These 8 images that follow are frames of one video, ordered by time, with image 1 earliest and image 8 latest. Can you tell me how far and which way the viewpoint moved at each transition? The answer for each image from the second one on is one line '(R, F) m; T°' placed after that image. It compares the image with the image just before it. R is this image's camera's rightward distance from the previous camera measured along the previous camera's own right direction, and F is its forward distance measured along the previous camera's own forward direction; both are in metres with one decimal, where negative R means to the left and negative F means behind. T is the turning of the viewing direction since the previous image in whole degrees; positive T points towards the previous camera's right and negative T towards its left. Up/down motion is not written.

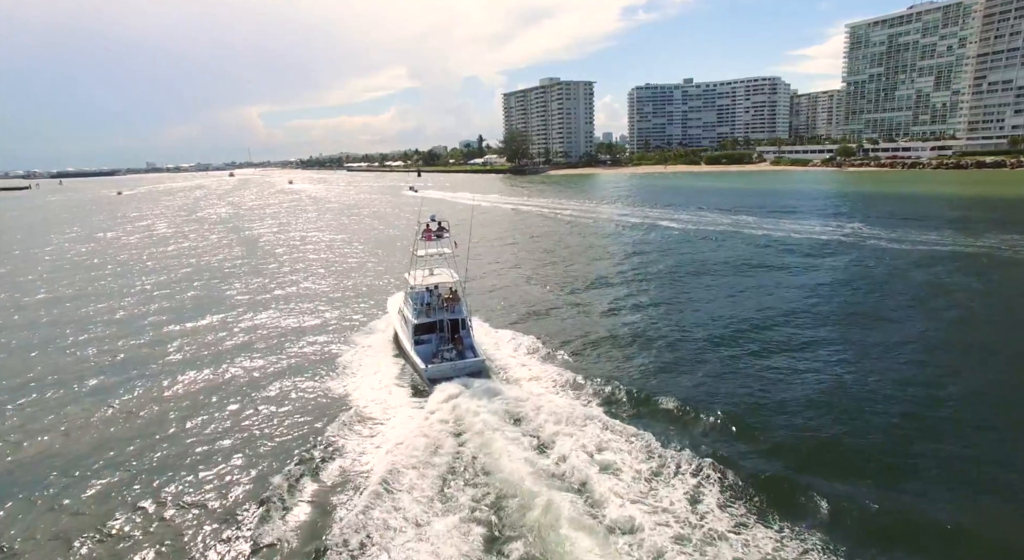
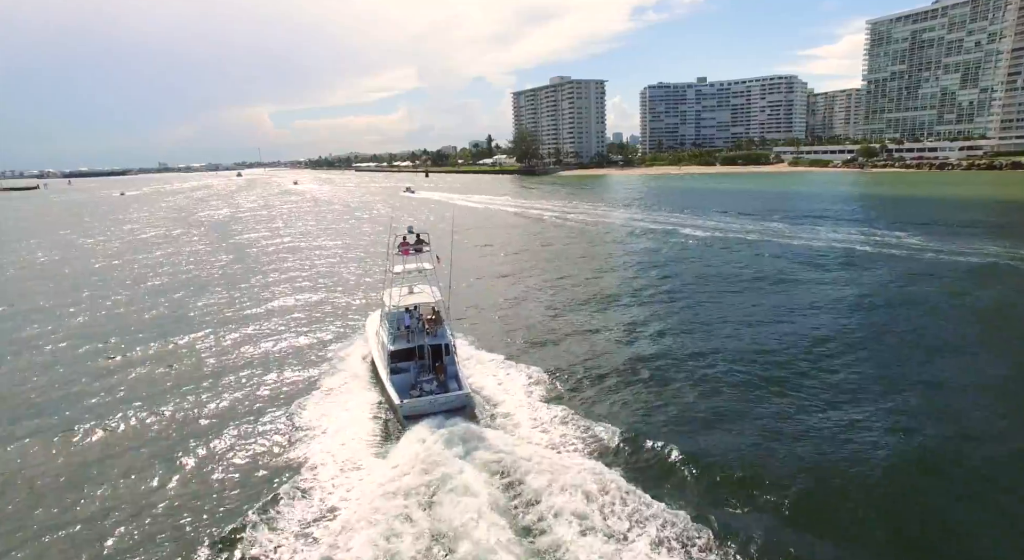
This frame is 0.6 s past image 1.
(+0.1, +3.2) m; -1°
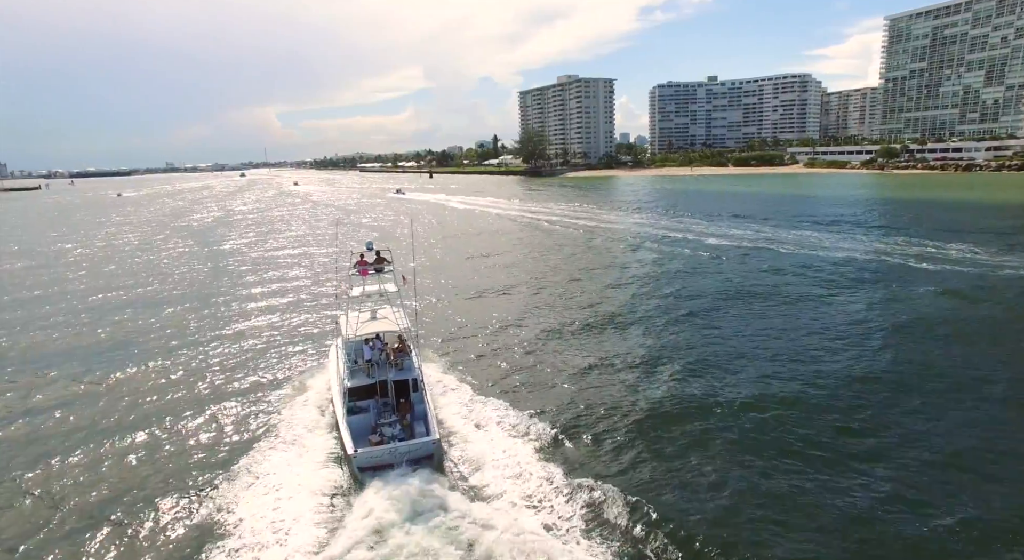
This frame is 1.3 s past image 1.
(+0.4, +3.7) m; -1°
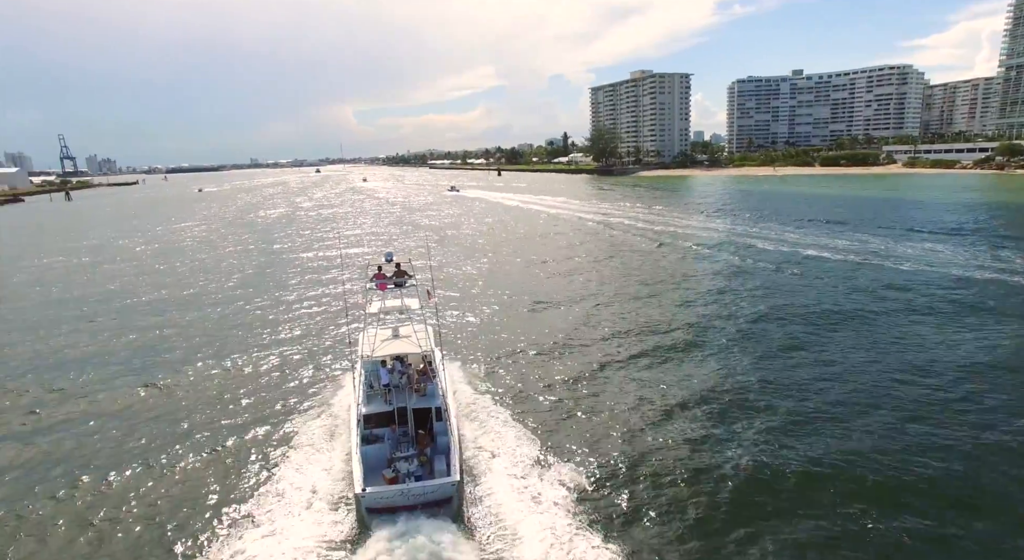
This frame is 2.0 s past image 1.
(+0.2, +3.2) m; -7°
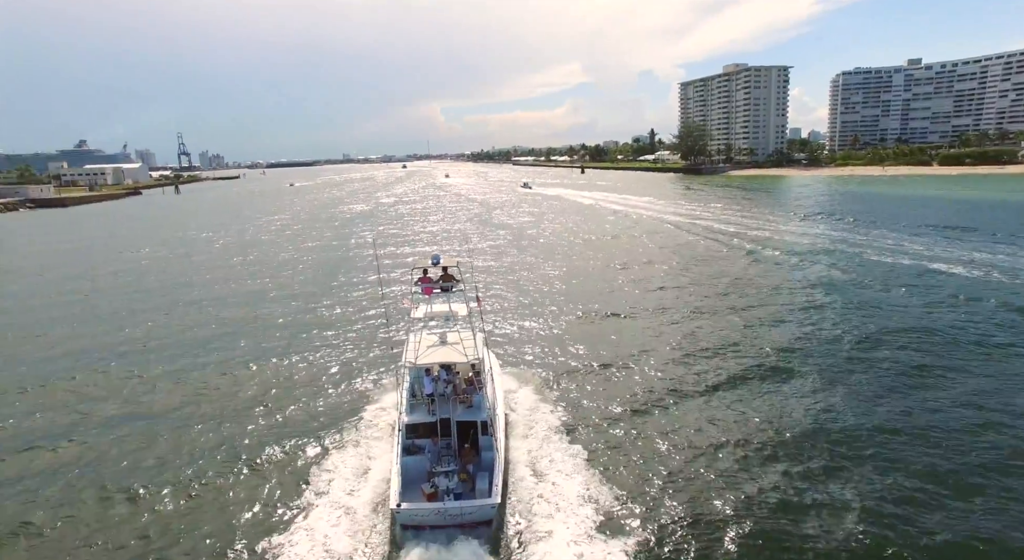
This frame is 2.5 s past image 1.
(+0.3, +1.8) m; -8°
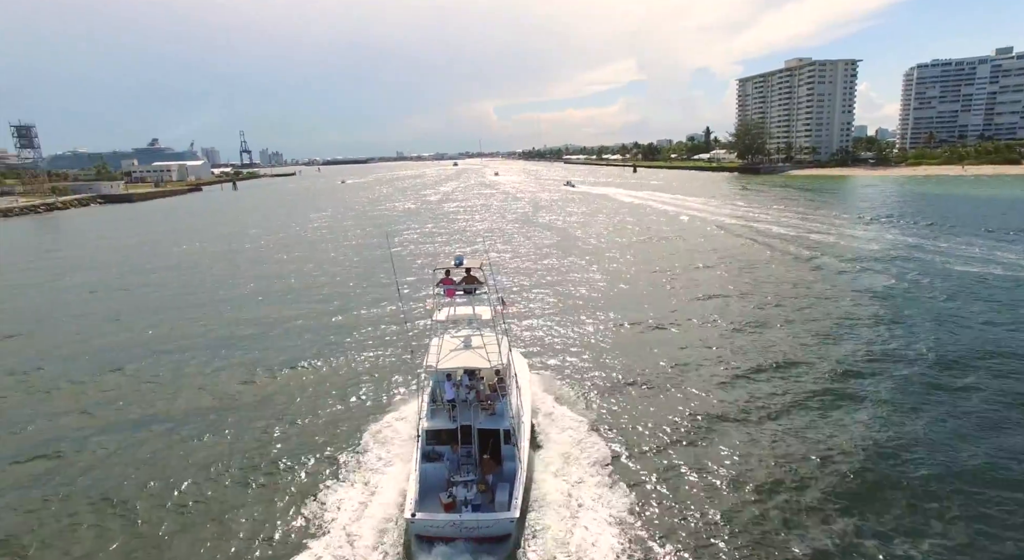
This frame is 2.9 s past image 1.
(+0.3, +1.2) m; -5°
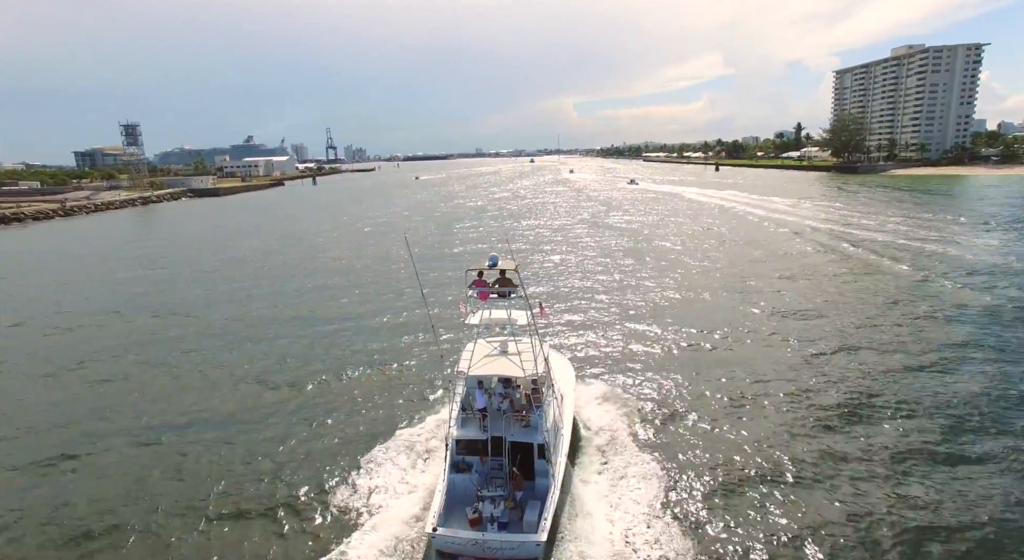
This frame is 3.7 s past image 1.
(+0.6, +2.3) m; -7°
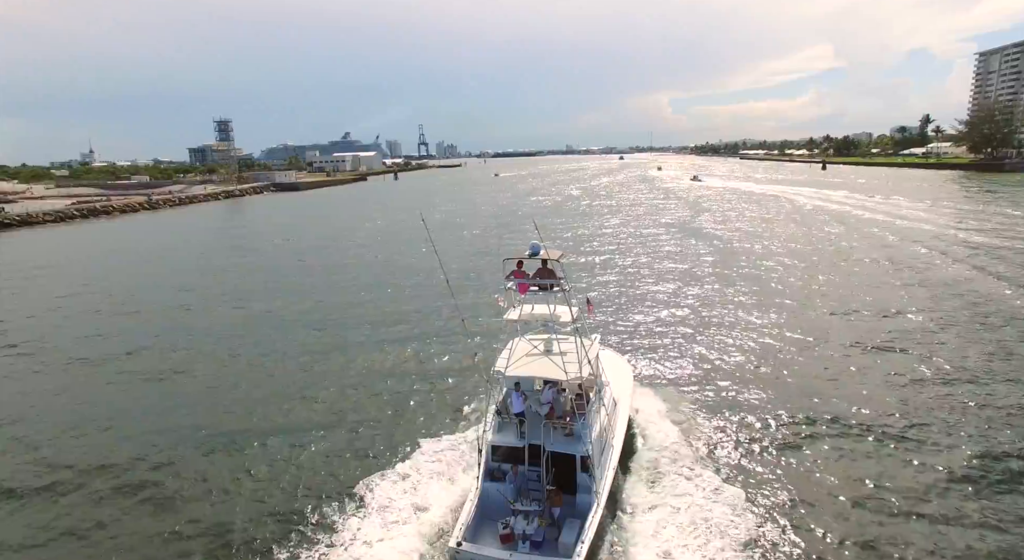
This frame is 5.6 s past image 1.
(+1.2, +5.8) m; -9°
